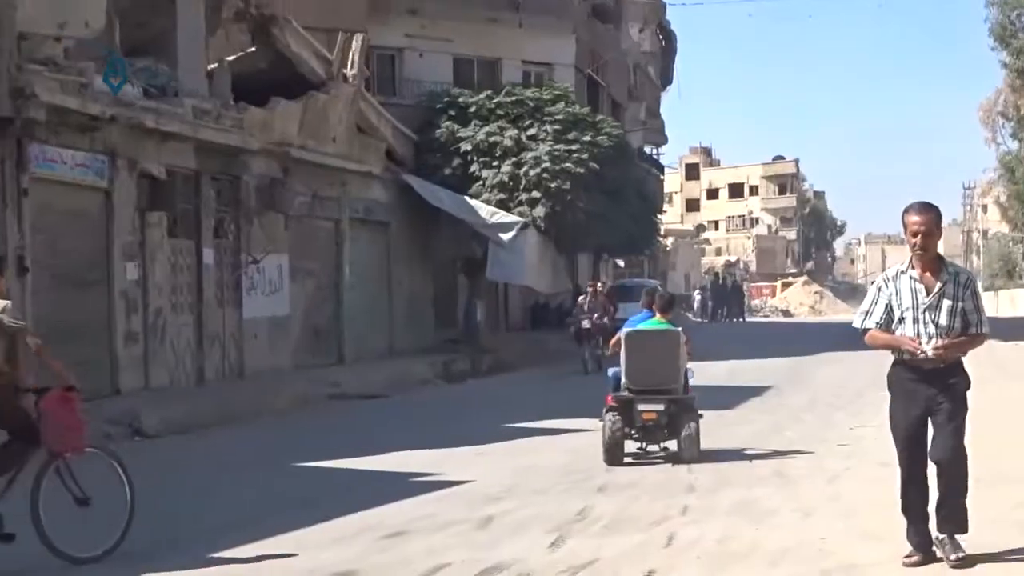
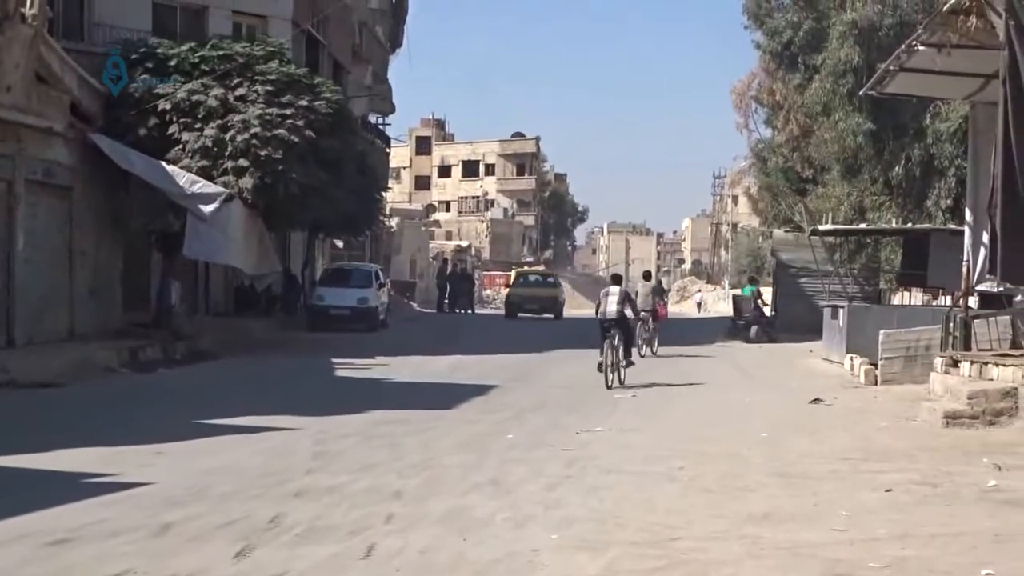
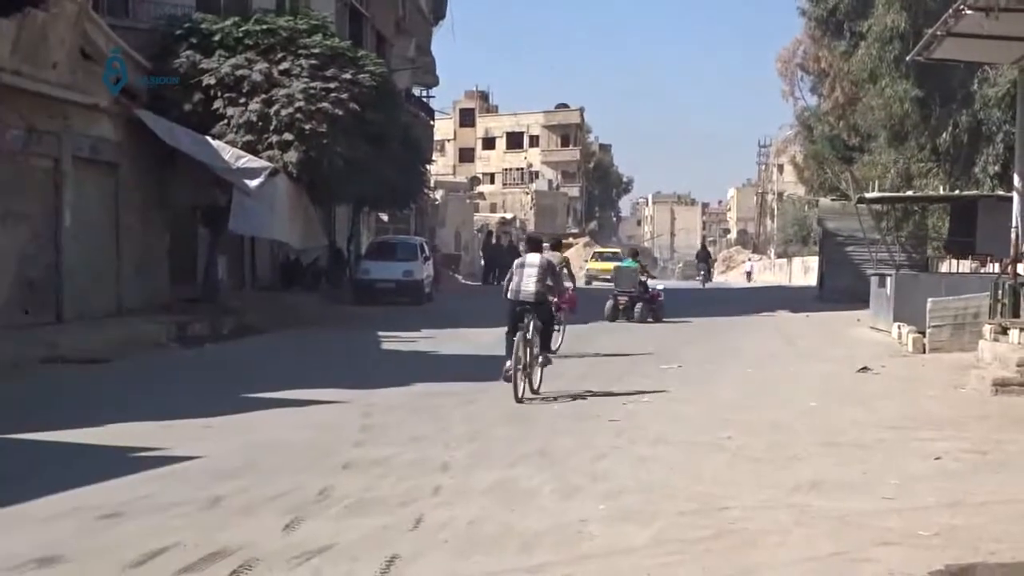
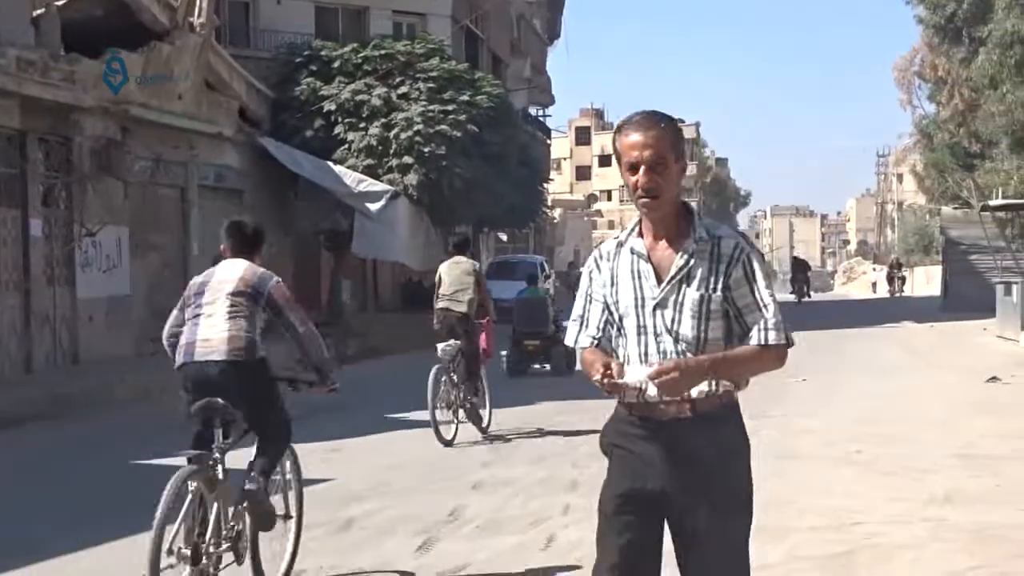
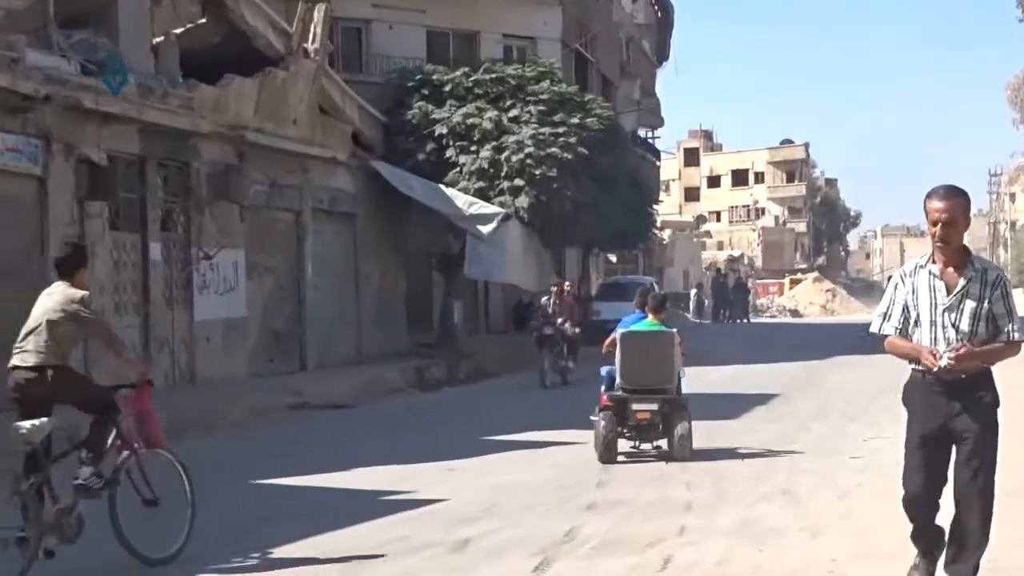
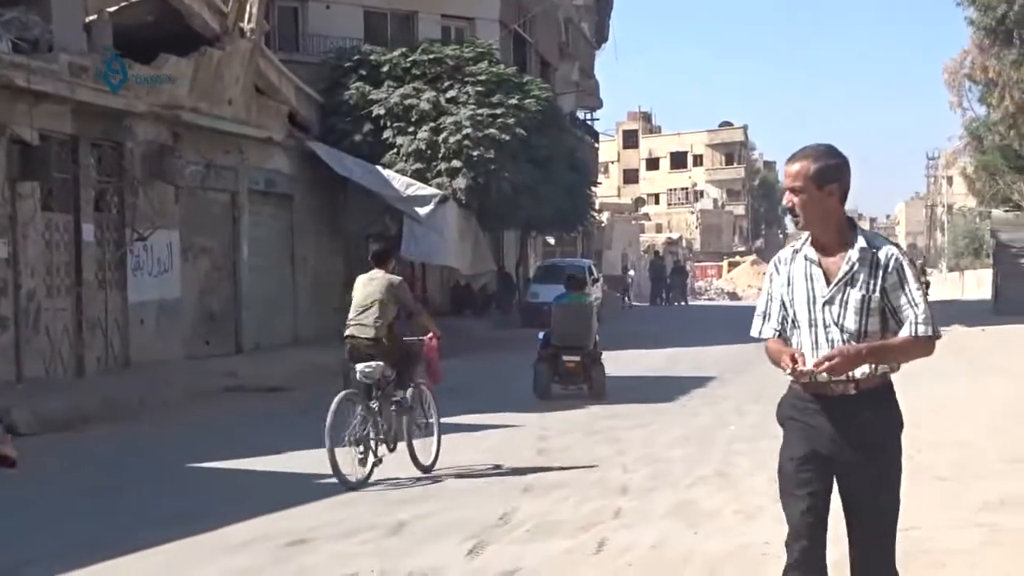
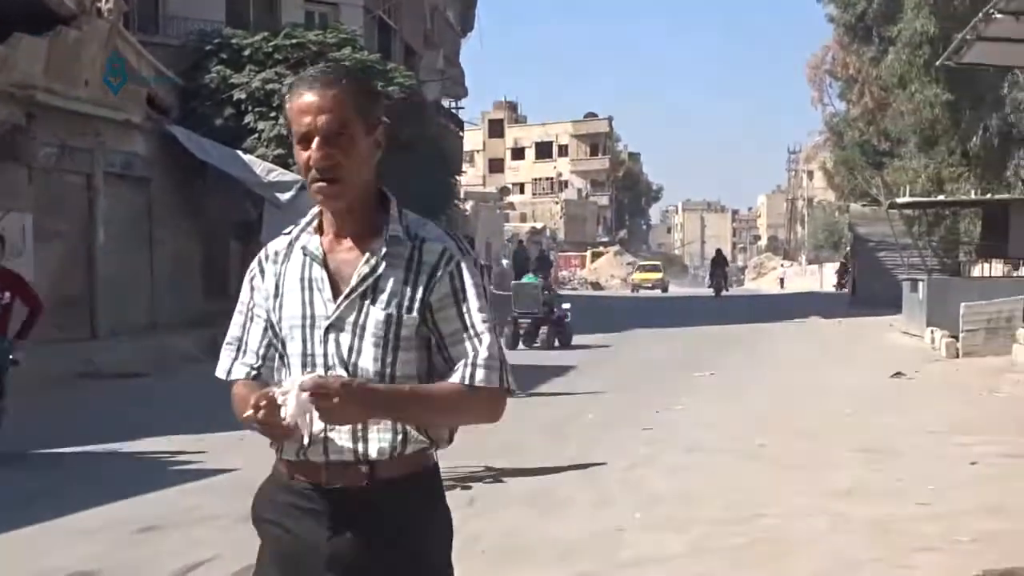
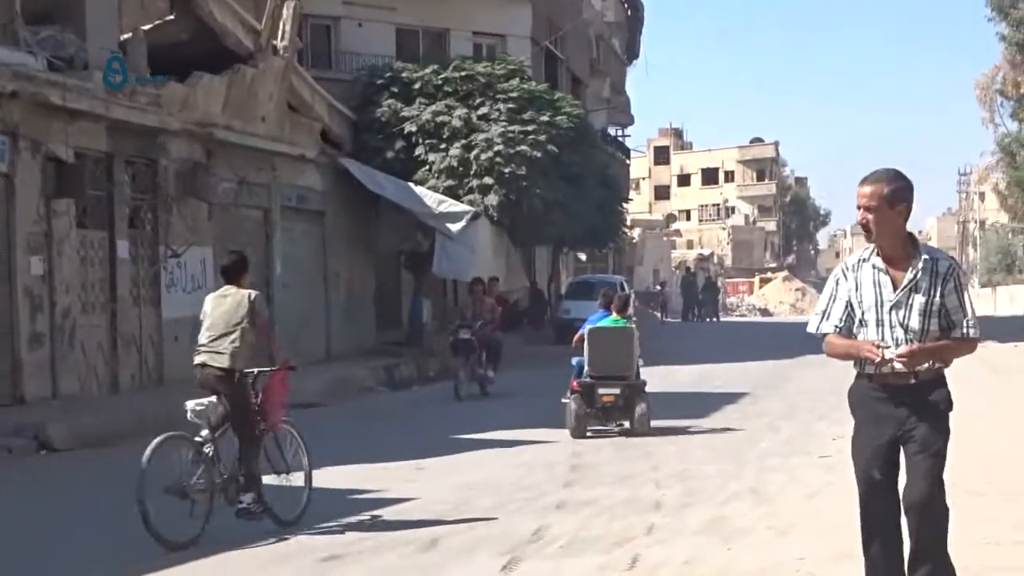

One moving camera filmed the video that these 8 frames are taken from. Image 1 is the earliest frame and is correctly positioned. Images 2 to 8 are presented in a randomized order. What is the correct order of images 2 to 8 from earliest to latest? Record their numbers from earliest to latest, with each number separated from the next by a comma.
5, 8, 6, 4, 7, 3, 2
